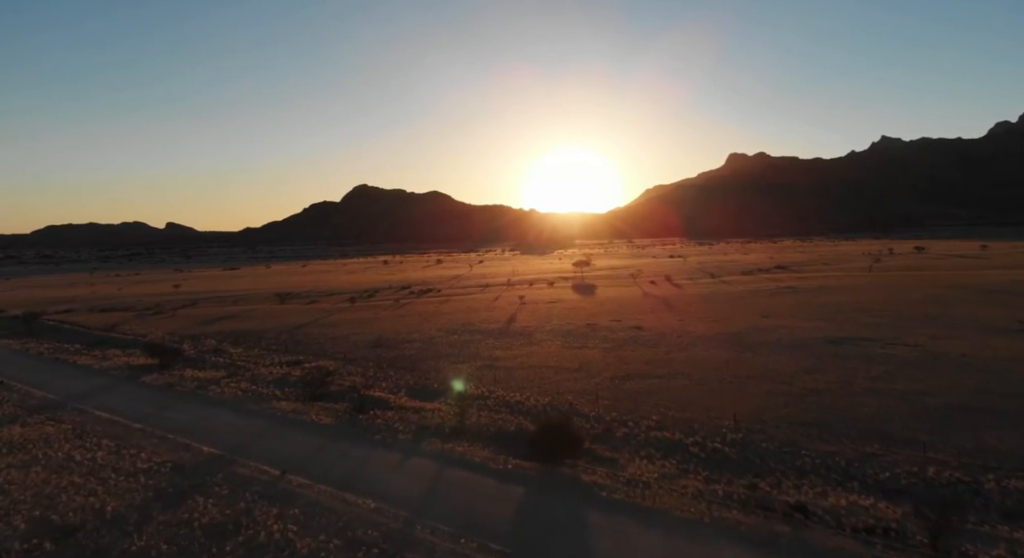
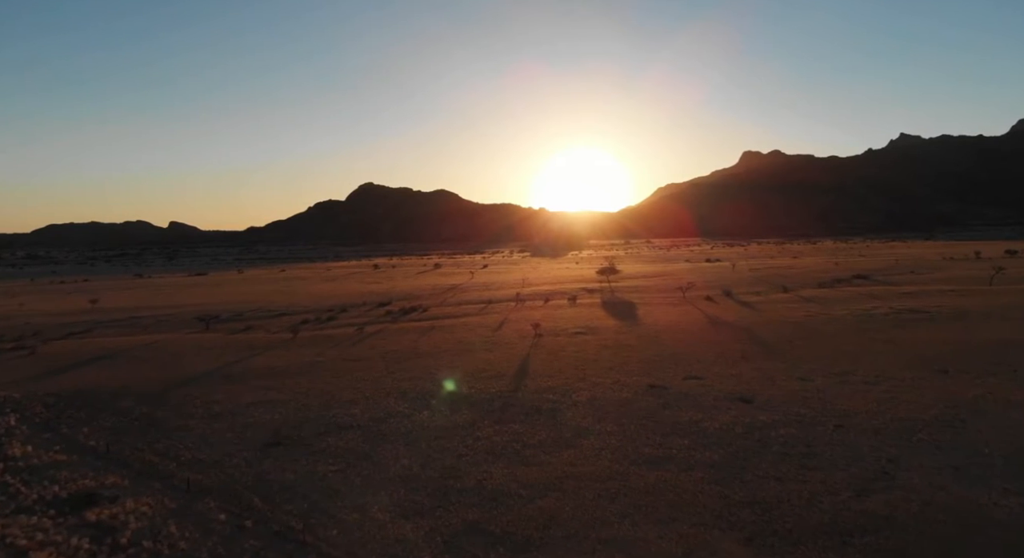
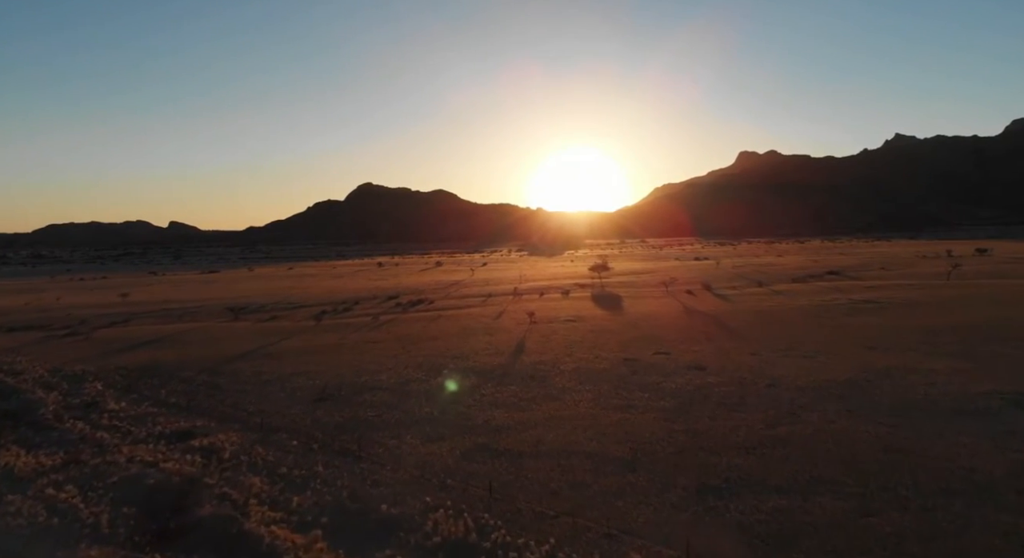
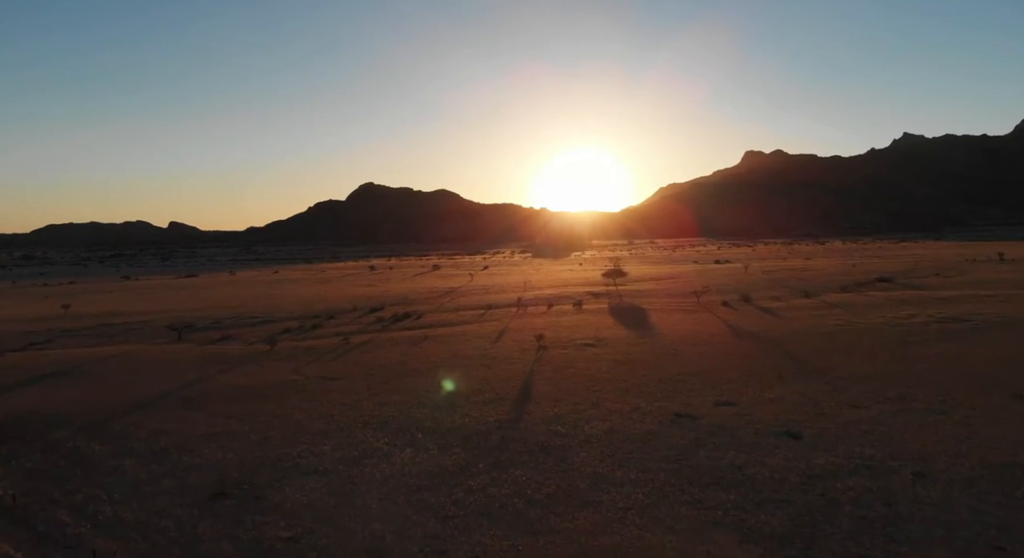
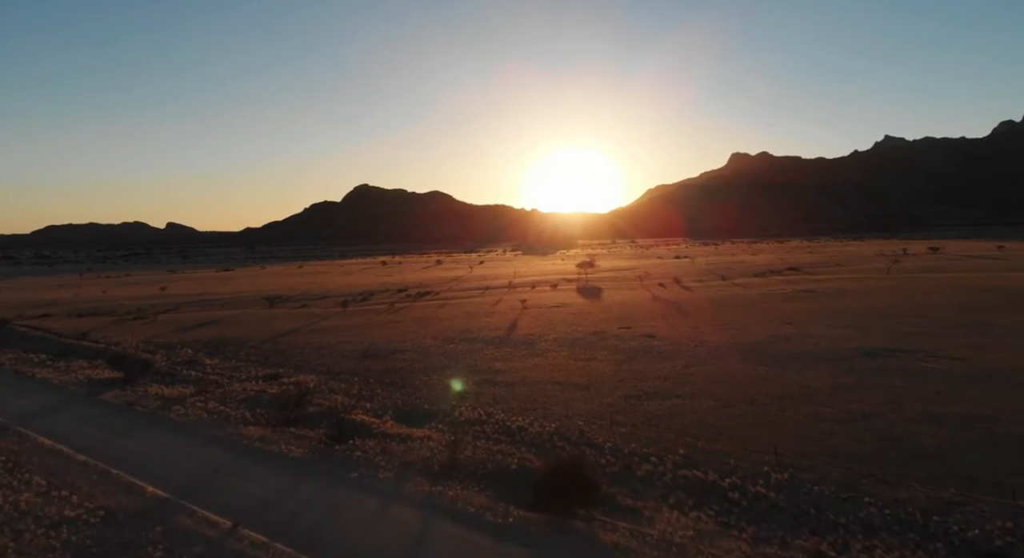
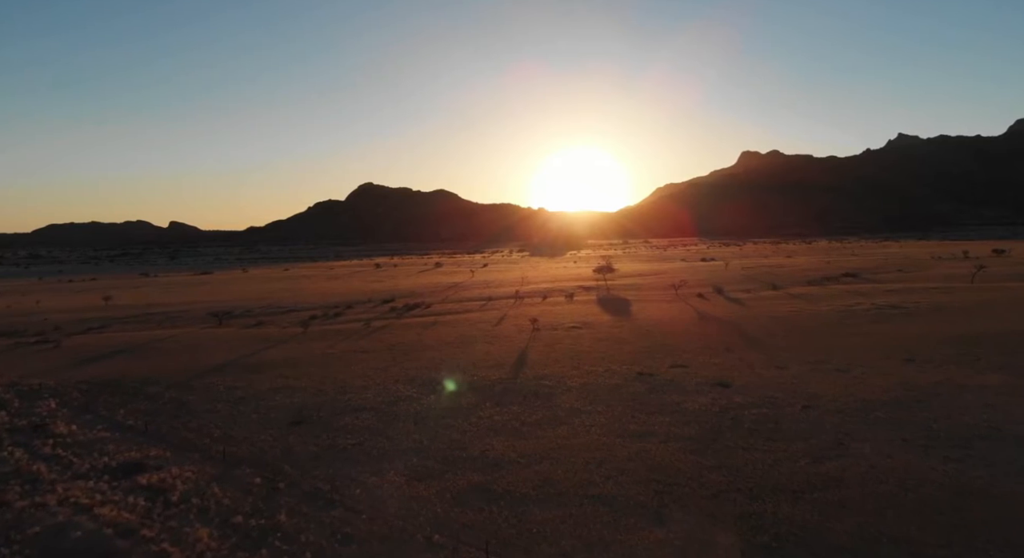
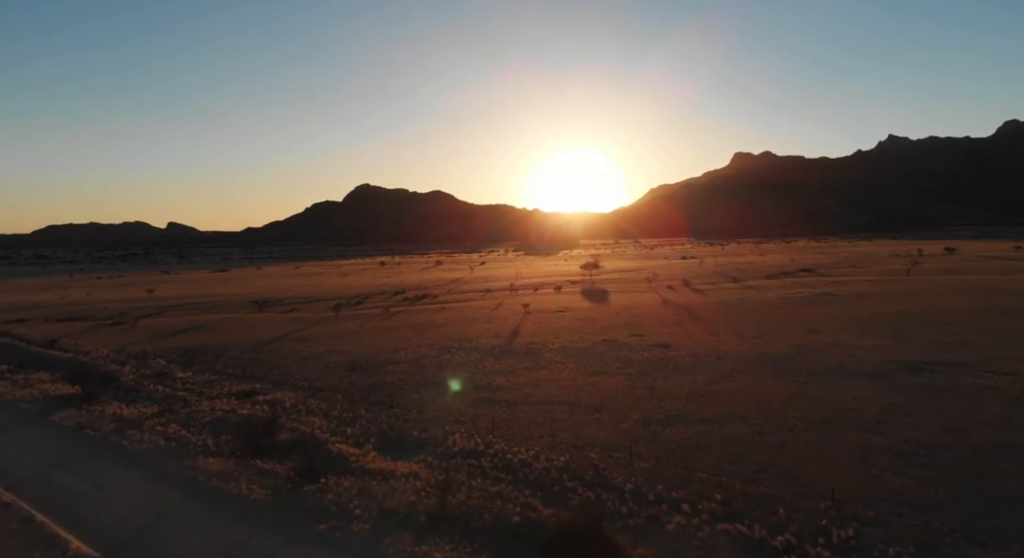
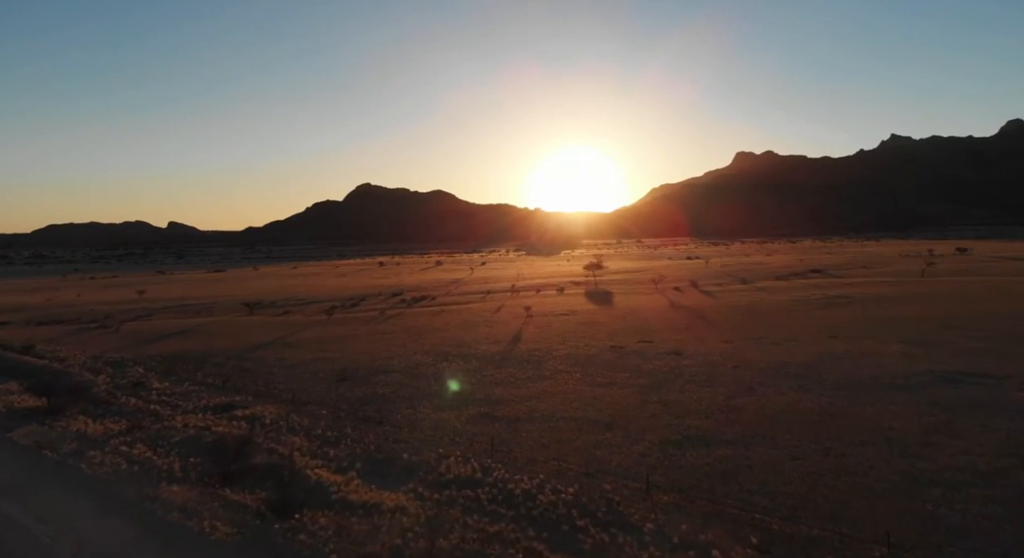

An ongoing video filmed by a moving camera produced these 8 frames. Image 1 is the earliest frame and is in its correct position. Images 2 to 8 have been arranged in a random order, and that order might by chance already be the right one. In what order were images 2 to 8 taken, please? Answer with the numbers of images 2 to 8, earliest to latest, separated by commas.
5, 7, 8, 3, 6, 2, 4
